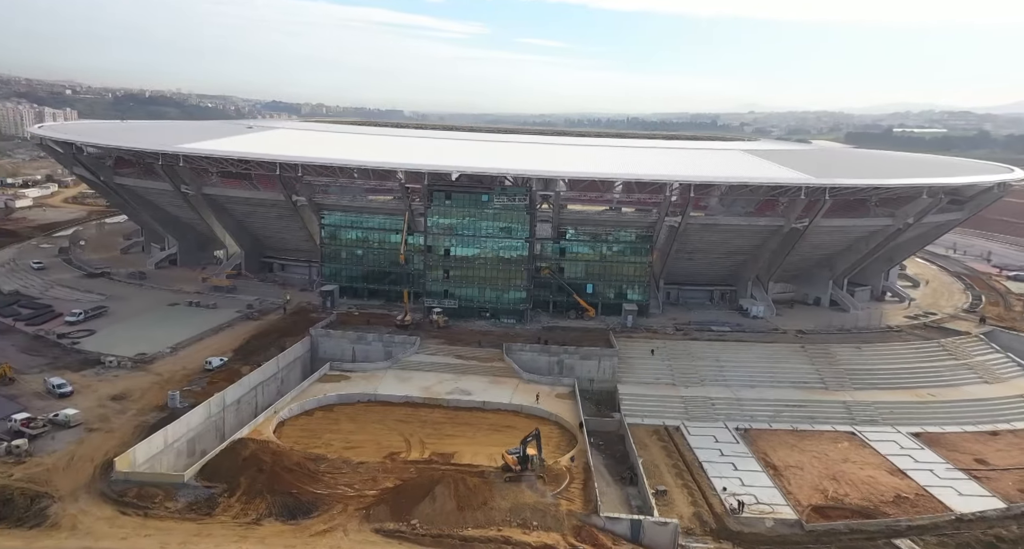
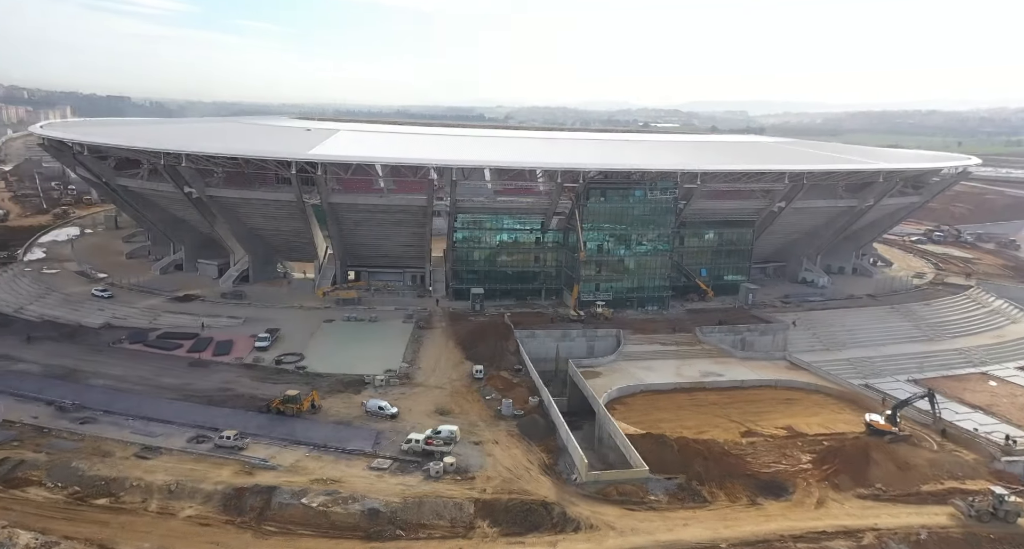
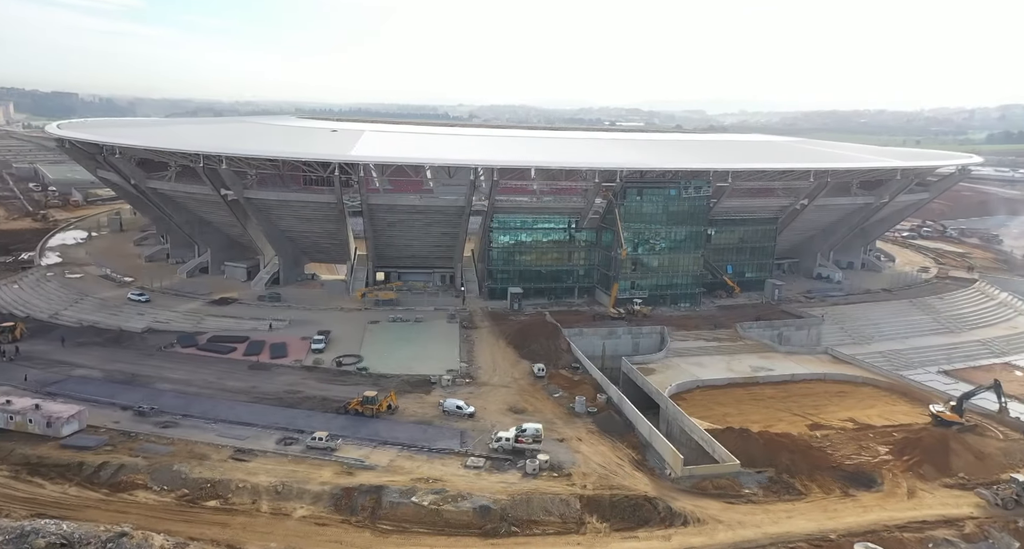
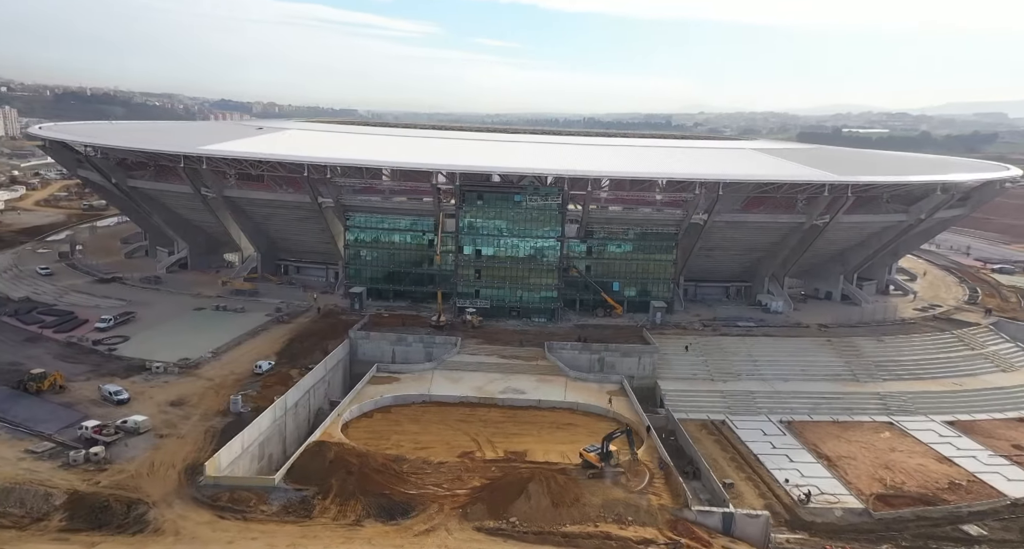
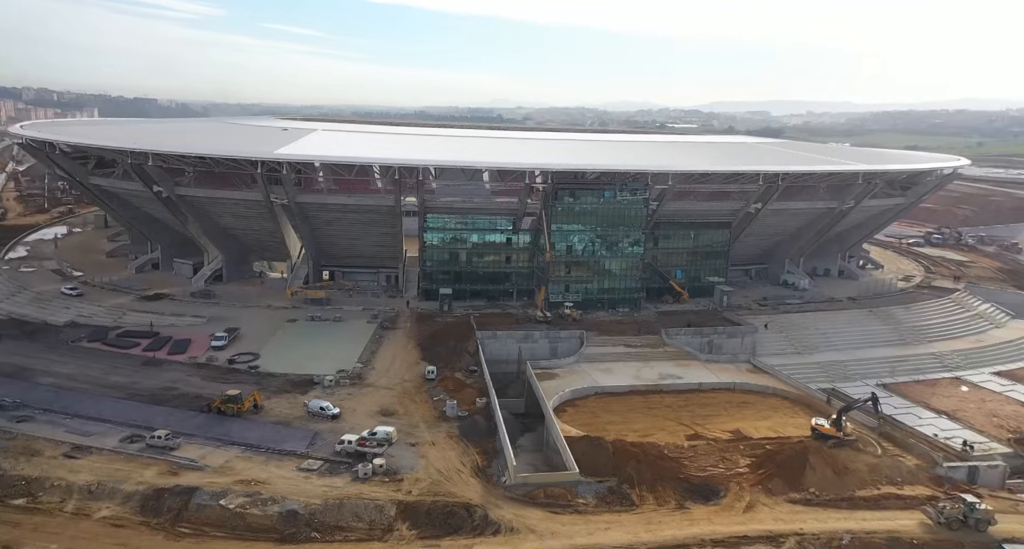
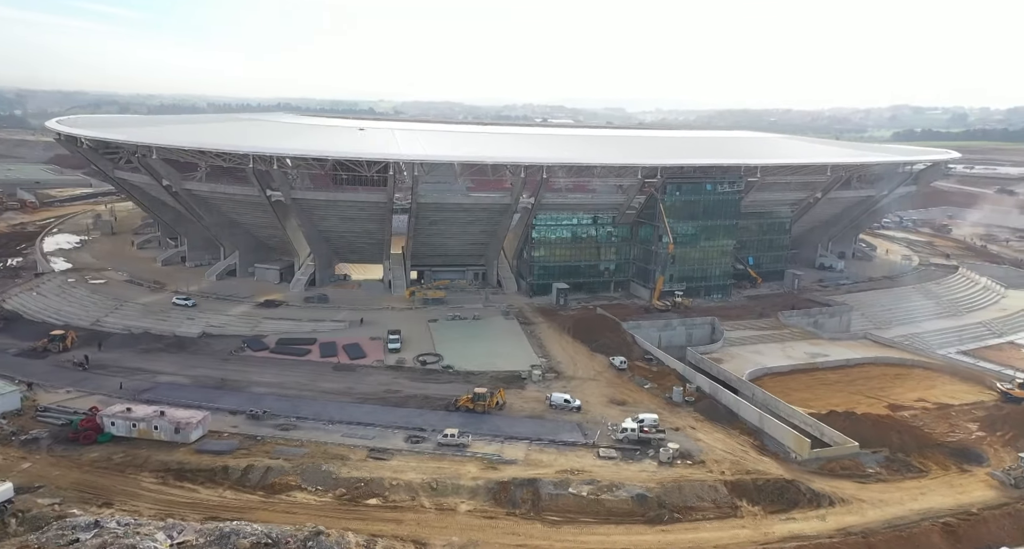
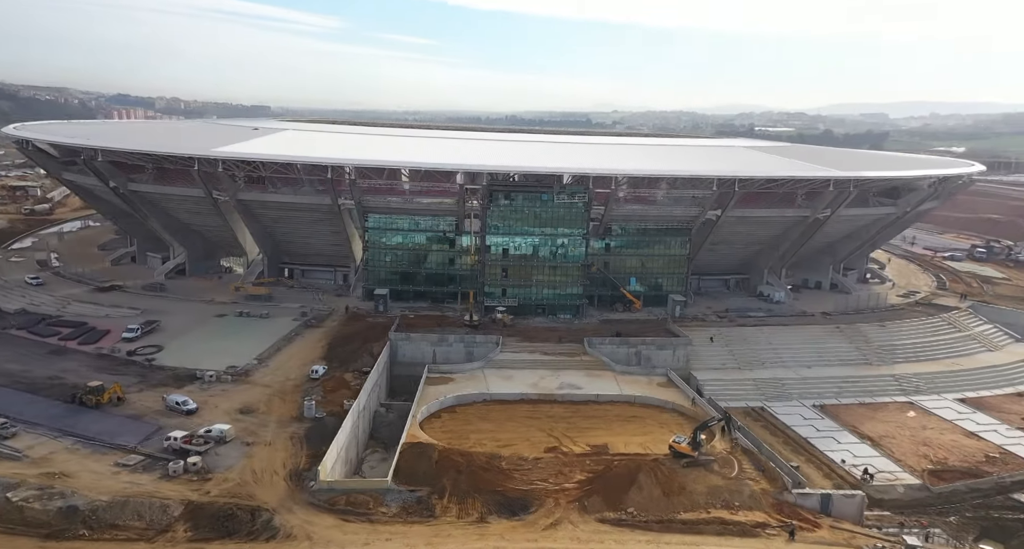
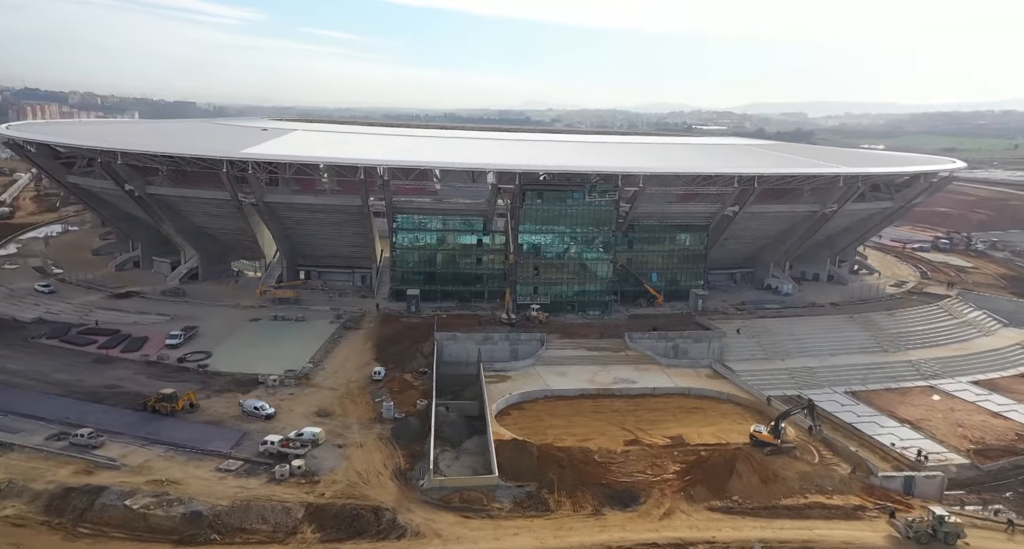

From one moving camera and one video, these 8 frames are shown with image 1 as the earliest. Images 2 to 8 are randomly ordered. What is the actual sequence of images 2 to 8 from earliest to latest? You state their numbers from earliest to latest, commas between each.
4, 7, 8, 5, 2, 3, 6
